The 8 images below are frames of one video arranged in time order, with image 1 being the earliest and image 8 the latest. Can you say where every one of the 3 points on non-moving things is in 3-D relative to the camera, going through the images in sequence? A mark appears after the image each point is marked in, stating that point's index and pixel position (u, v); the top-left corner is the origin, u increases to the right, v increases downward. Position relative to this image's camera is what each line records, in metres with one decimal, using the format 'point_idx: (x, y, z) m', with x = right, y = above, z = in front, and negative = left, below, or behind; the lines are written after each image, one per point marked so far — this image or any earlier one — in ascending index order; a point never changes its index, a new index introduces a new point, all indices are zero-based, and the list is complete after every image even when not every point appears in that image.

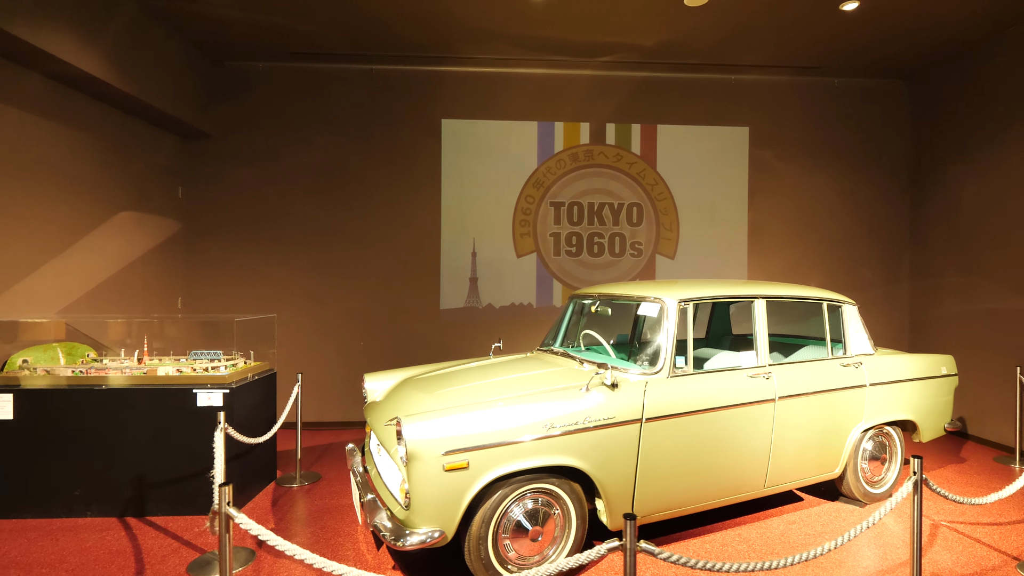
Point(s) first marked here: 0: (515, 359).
0: (0.0, -0.4, +3.2) m
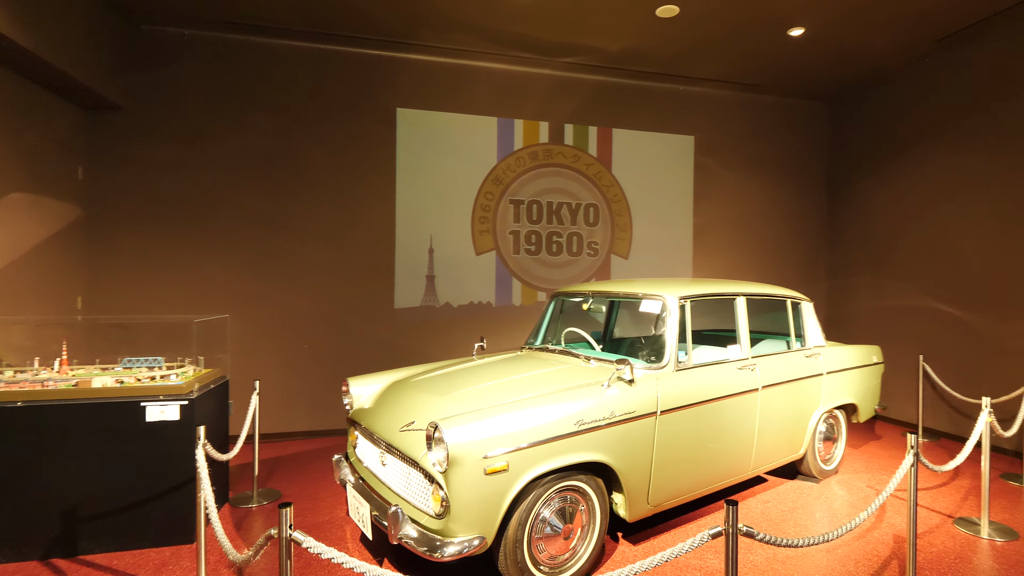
0: (0.0, -0.4, +3.2) m
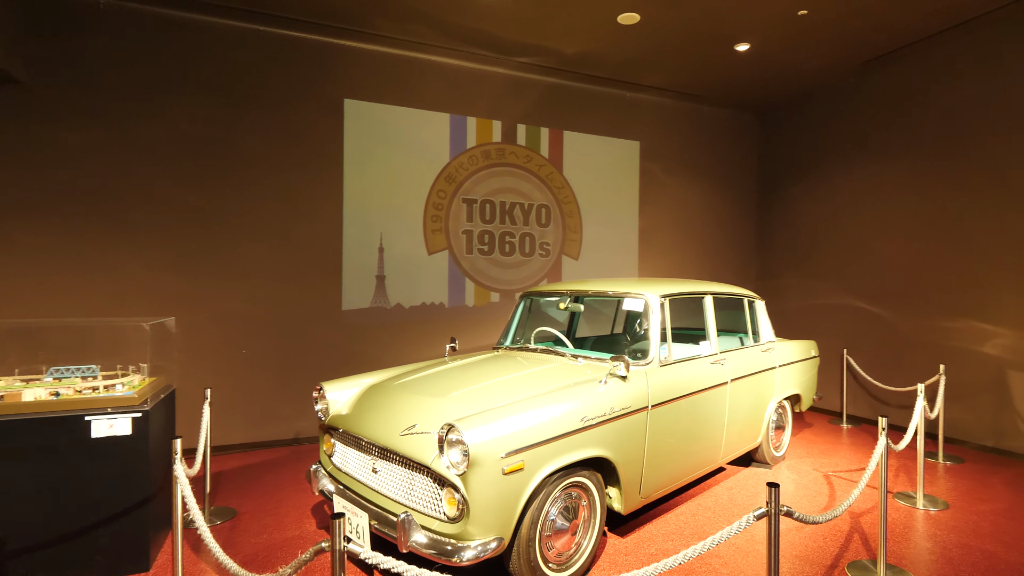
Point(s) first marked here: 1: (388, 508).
0: (-0.1, -0.4, +3.1) m
1: (-0.4, -0.8, +2.2) m
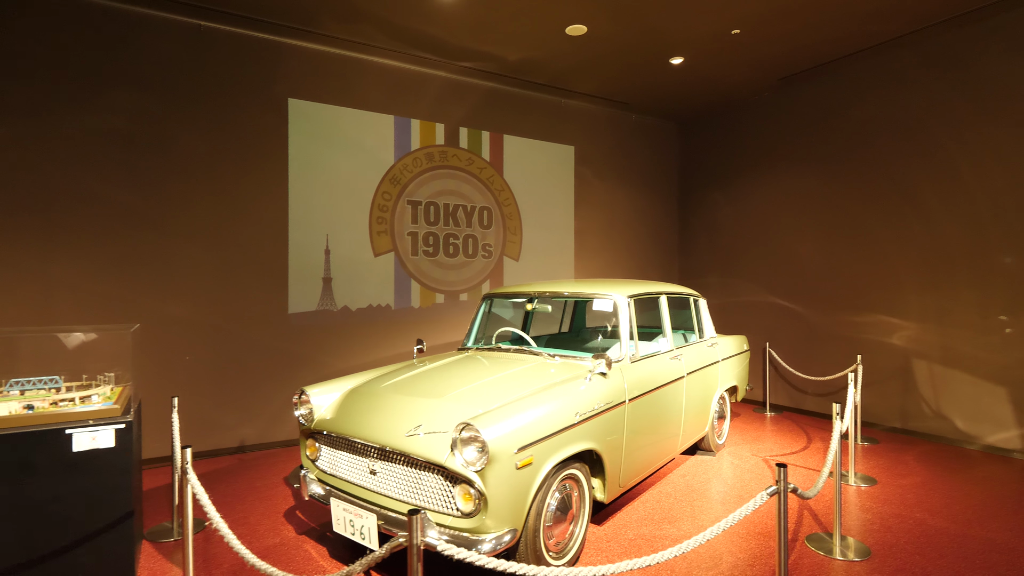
0: (-0.2, -0.4, +3.2) m
1: (-0.4, -0.8, +2.3) m
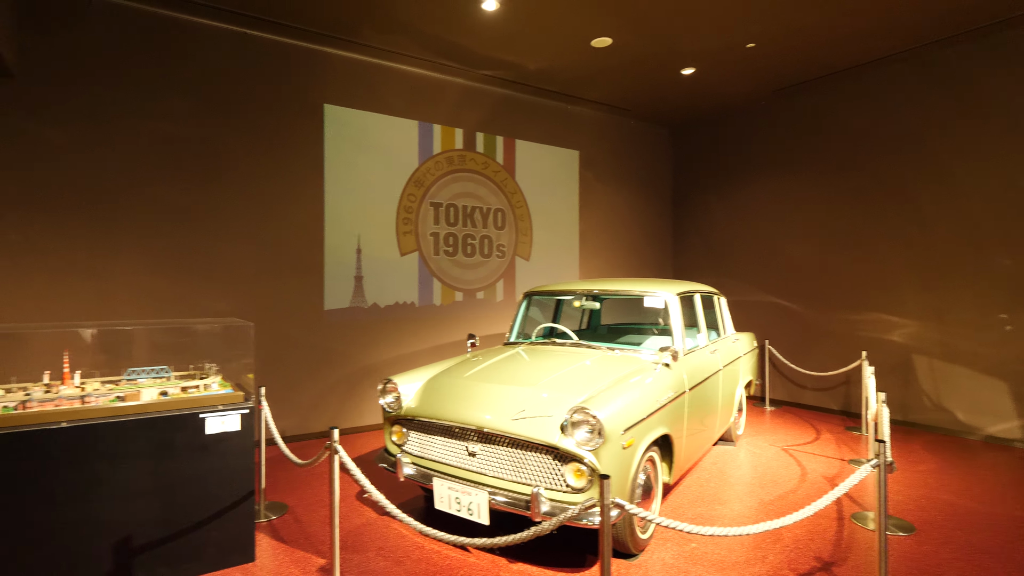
0: (+0.1, -0.4, +3.4) m
1: (-0.1, -0.8, +2.5) m
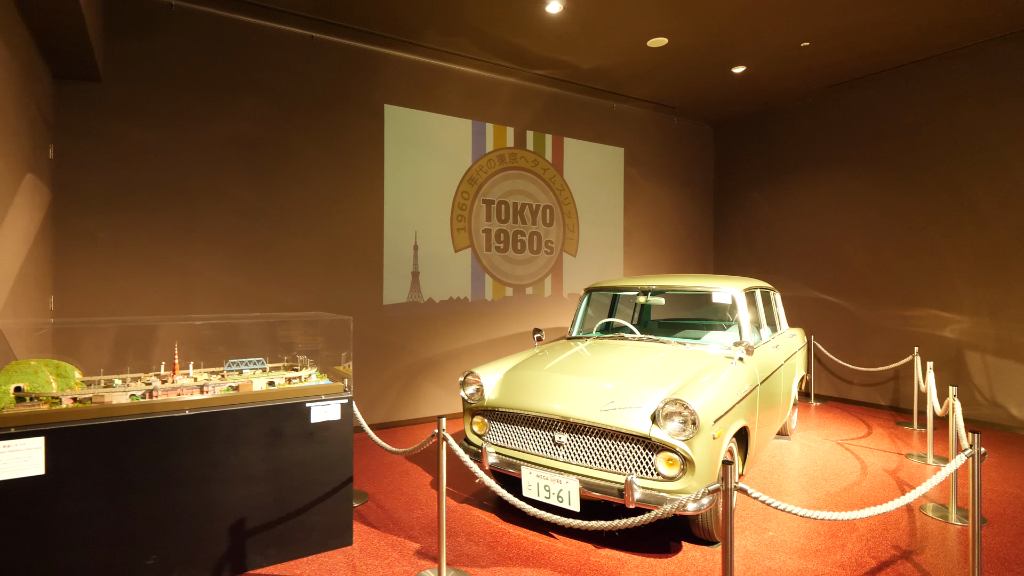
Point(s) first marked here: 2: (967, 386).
0: (+0.5, -0.3, +3.5) m
1: (+0.3, -0.7, +2.6) m
2: (+3.6, -0.8, +5.1) m
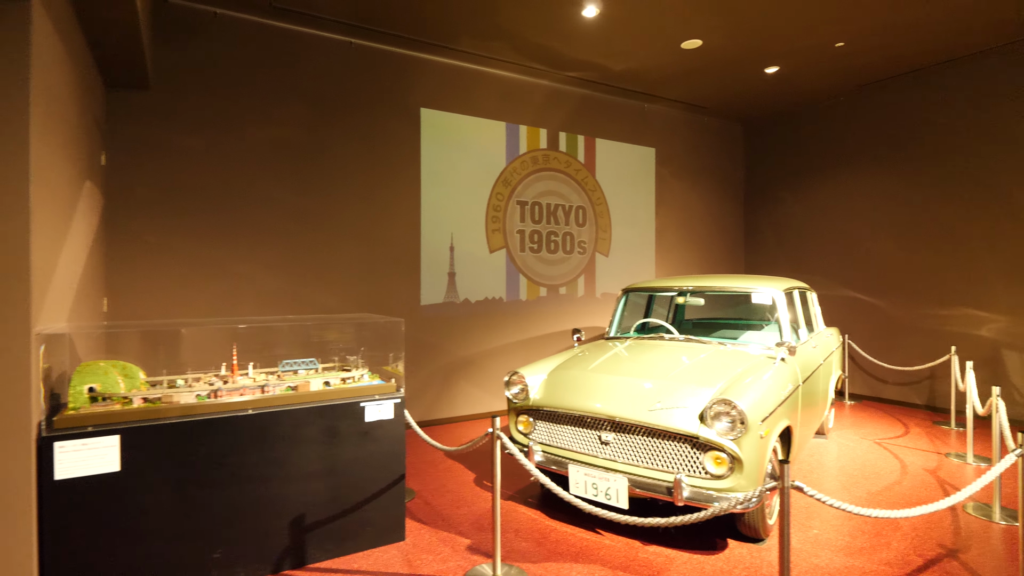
0: (+0.7, -0.3, +3.6) m
1: (+0.5, -0.8, +2.6) m
2: (+3.9, -0.8, +5.1) m
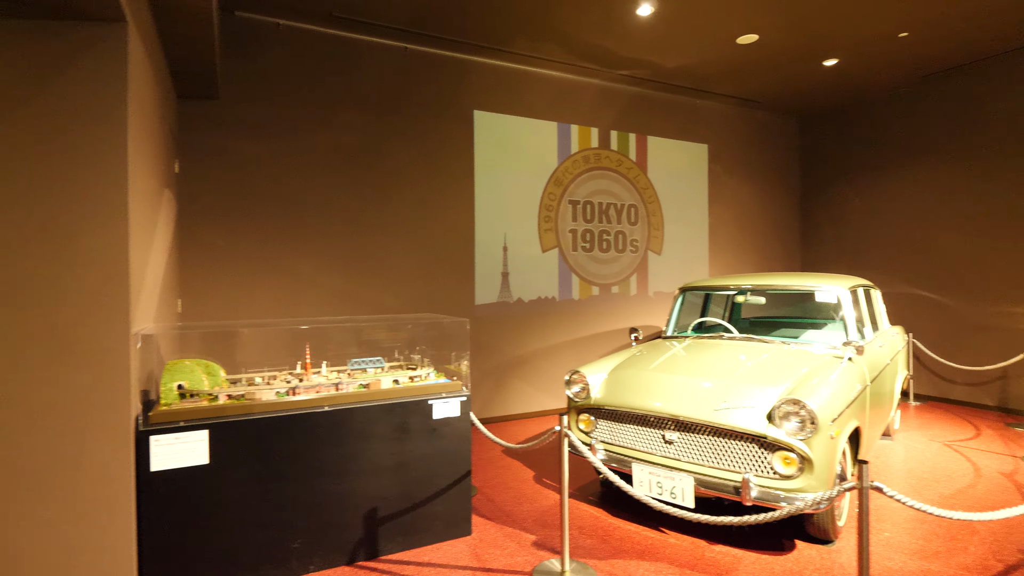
0: (+1.0, -0.3, +3.6) m
1: (+0.8, -0.8, +2.6) m
2: (+4.3, -0.7, +4.9) m
